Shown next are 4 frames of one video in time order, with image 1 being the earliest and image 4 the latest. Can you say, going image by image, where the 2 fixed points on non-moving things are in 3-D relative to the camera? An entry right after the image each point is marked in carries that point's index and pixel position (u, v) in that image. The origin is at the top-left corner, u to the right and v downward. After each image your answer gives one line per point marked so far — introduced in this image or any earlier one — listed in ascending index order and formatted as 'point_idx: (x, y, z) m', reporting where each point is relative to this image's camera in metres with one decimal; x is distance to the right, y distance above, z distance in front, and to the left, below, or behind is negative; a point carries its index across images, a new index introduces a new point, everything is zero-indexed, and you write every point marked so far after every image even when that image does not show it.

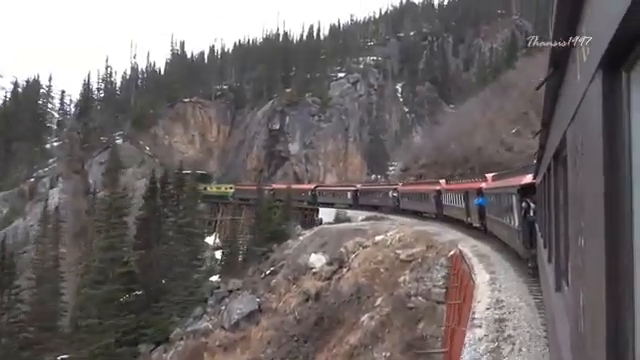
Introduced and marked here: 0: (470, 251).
0: (+5.0, -2.3, +19.6) m
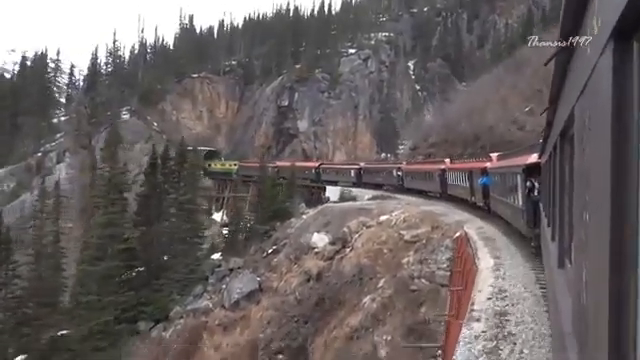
0: (+4.9, -1.7, +18.7) m
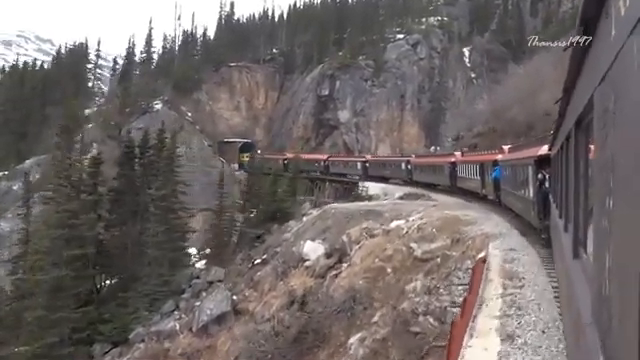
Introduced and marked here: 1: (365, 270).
0: (+3.7, -1.6, +12.0) m
1: (+1.4, -2.9, +19.2) m
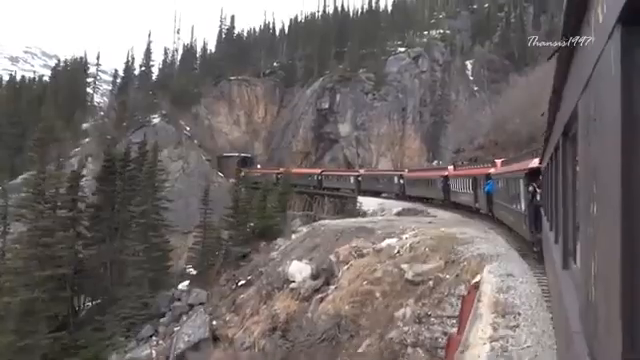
0: (+3.1, -1.8, +10.4) m
1: (+0.9, -3.3, +17.6) m
